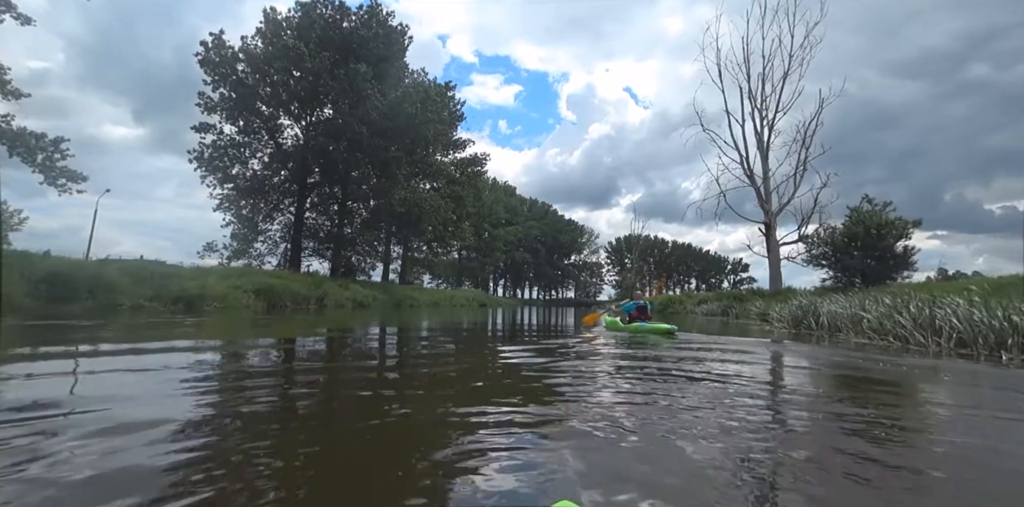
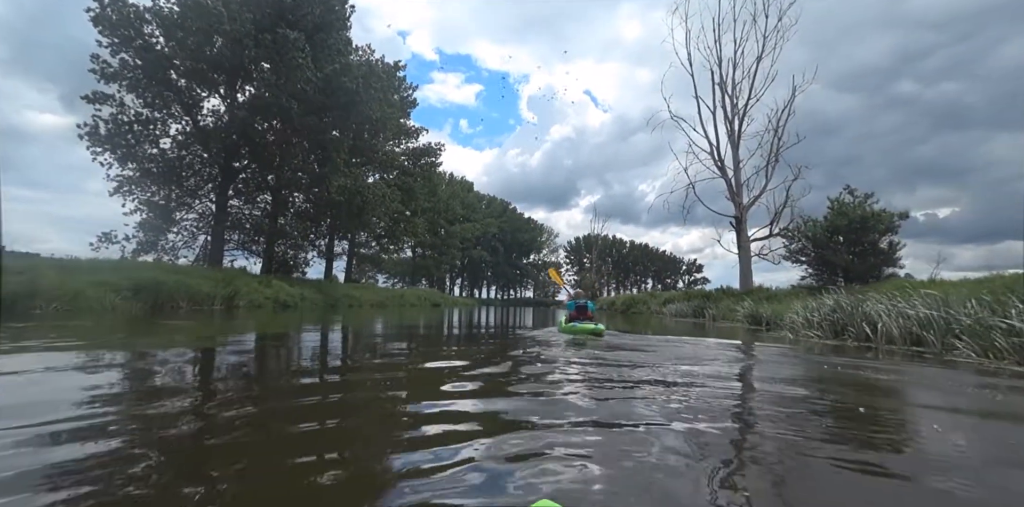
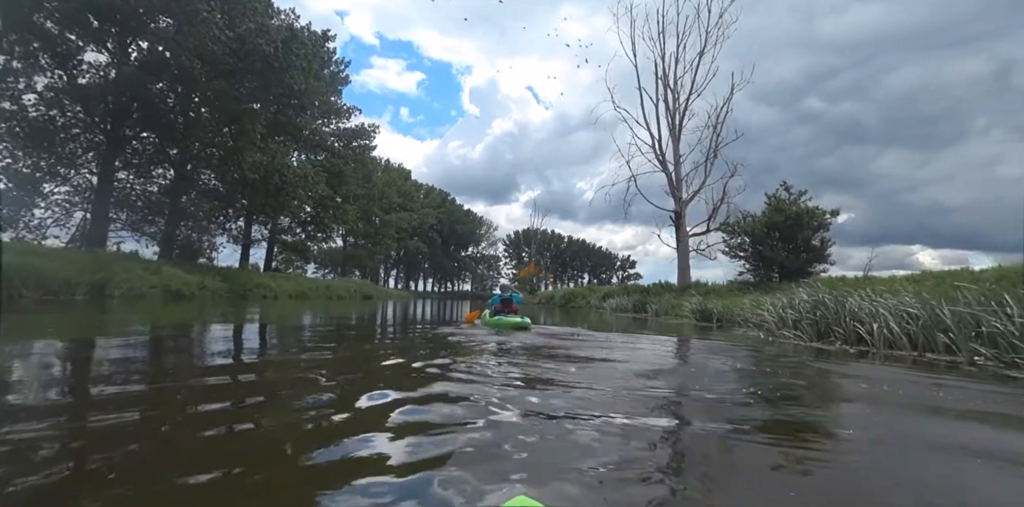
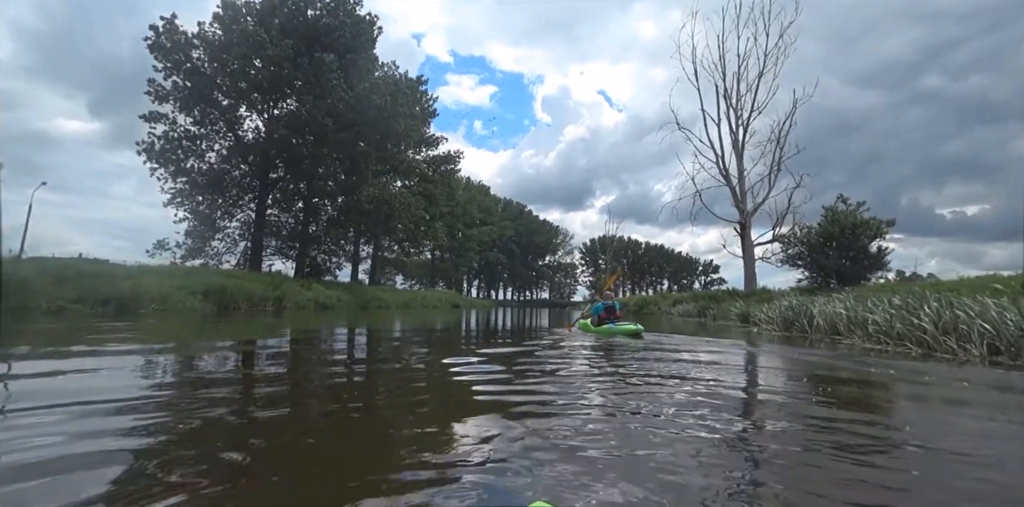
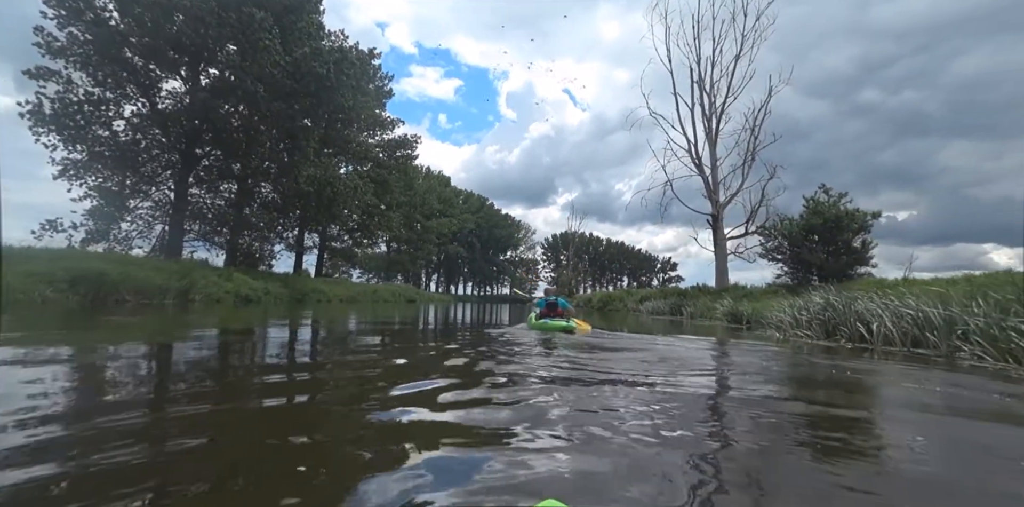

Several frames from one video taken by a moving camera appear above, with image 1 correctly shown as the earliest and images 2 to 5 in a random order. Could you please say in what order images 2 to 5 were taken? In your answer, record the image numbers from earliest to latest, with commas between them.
4, 2, 5, 3
